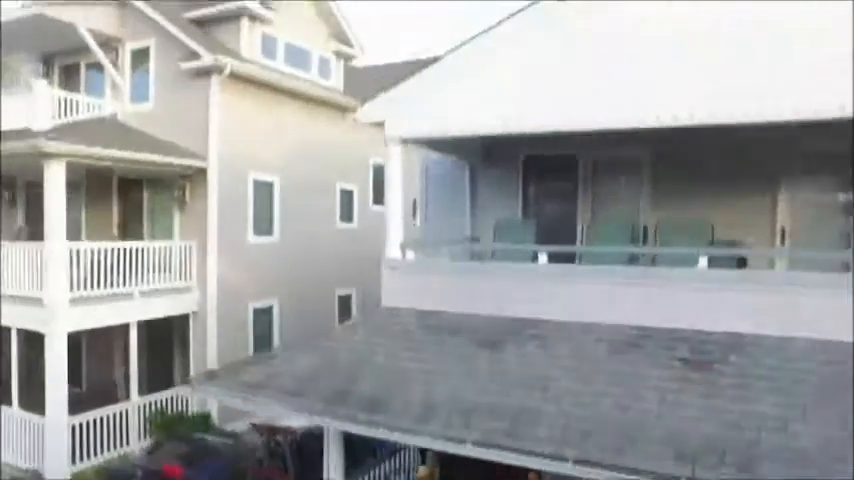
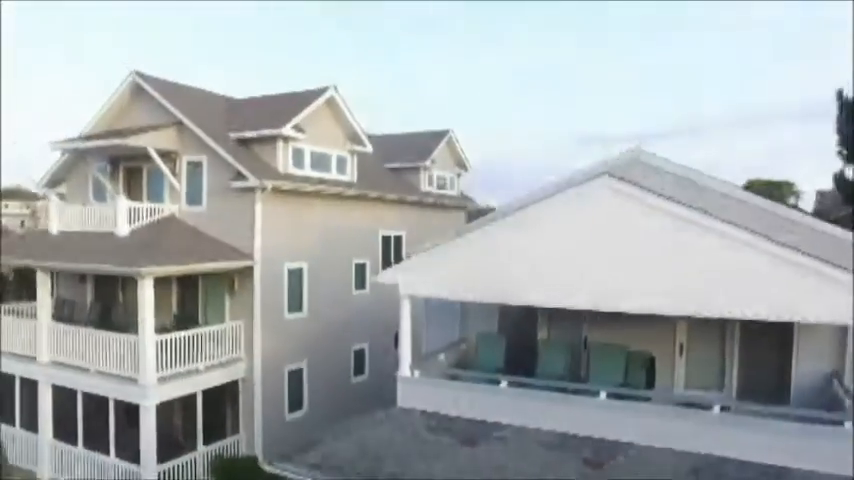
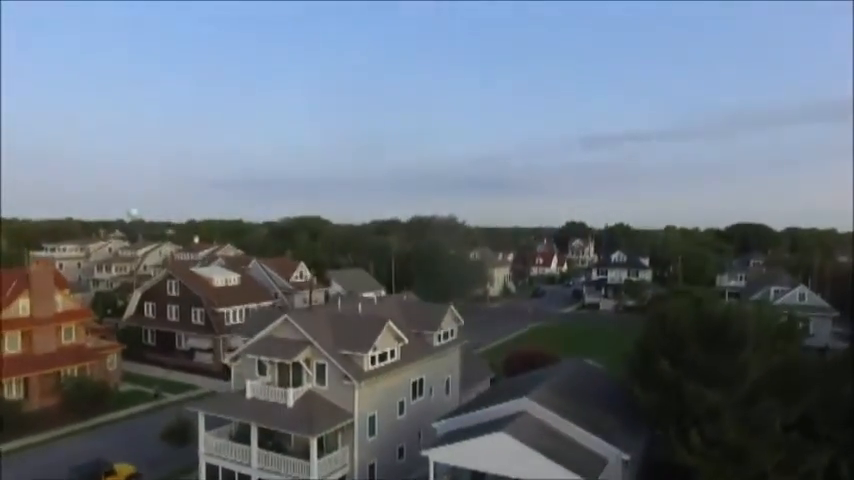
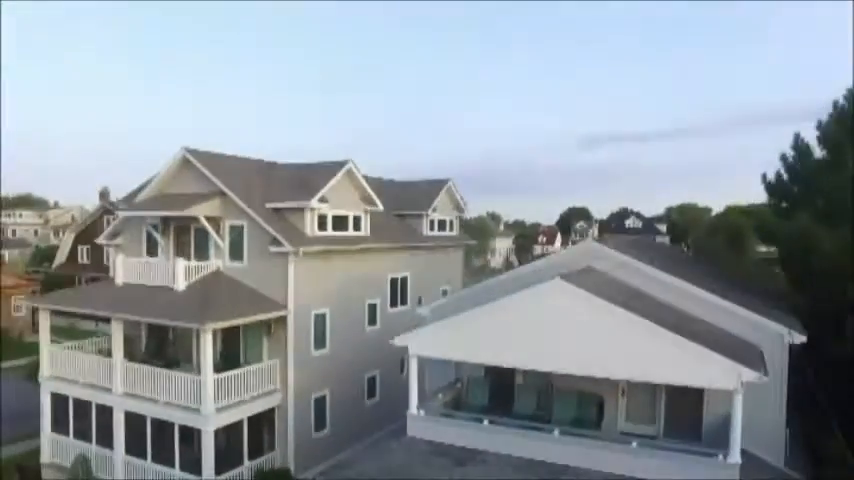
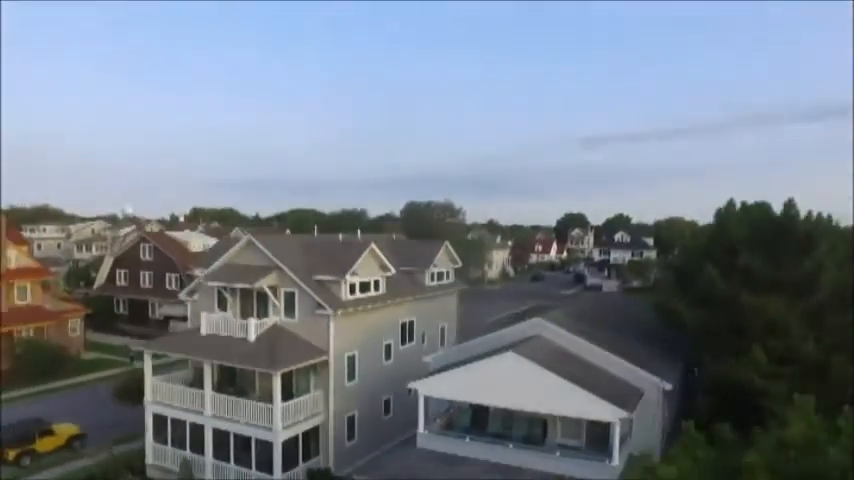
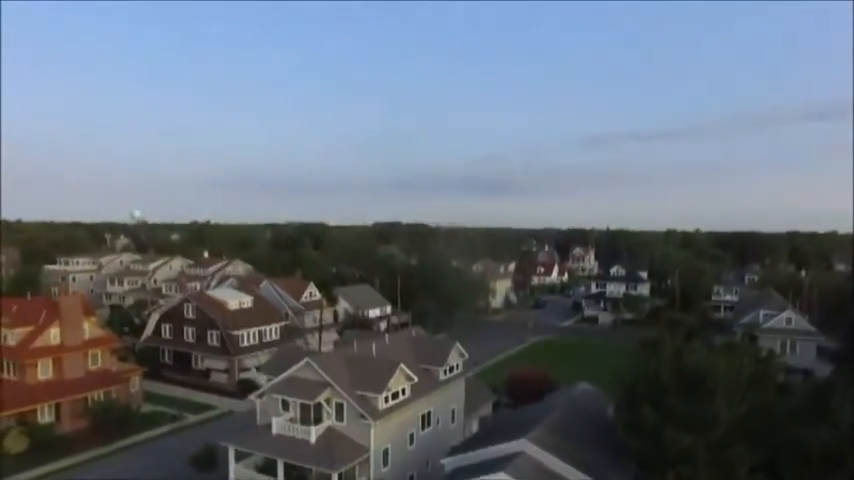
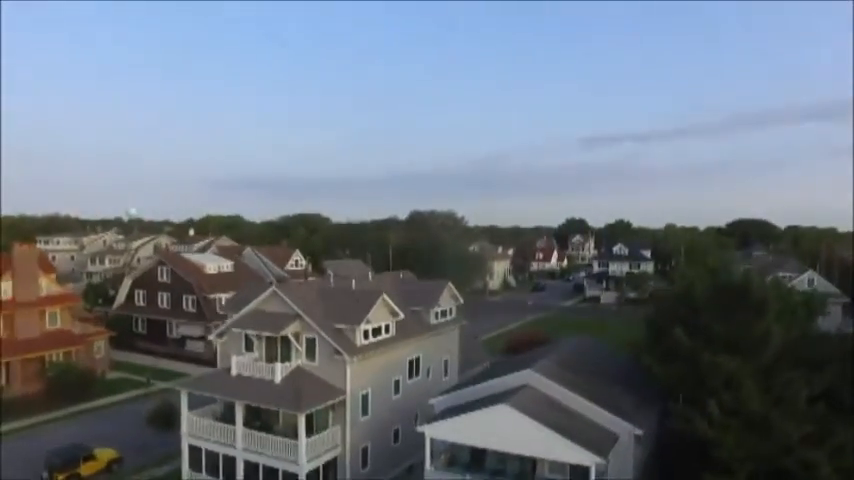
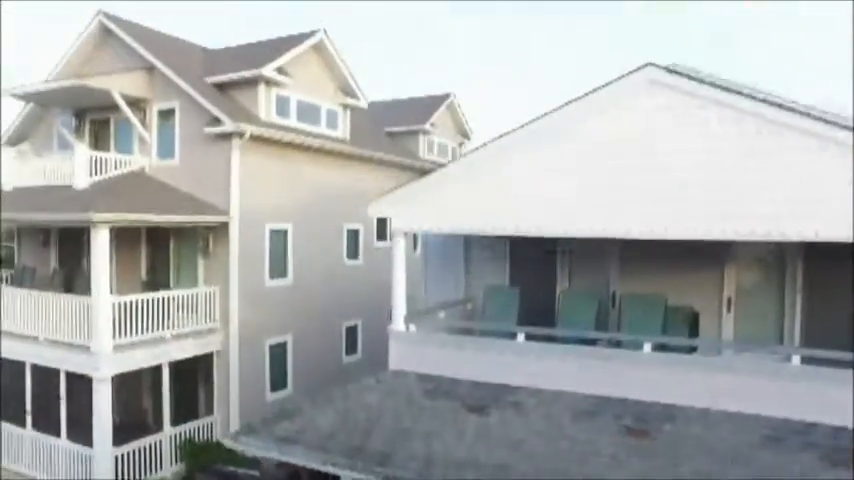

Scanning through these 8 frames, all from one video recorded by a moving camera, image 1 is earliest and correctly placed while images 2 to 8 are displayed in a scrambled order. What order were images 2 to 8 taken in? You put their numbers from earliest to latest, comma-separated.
8, 2, 4, 5, 7, 3, 6
